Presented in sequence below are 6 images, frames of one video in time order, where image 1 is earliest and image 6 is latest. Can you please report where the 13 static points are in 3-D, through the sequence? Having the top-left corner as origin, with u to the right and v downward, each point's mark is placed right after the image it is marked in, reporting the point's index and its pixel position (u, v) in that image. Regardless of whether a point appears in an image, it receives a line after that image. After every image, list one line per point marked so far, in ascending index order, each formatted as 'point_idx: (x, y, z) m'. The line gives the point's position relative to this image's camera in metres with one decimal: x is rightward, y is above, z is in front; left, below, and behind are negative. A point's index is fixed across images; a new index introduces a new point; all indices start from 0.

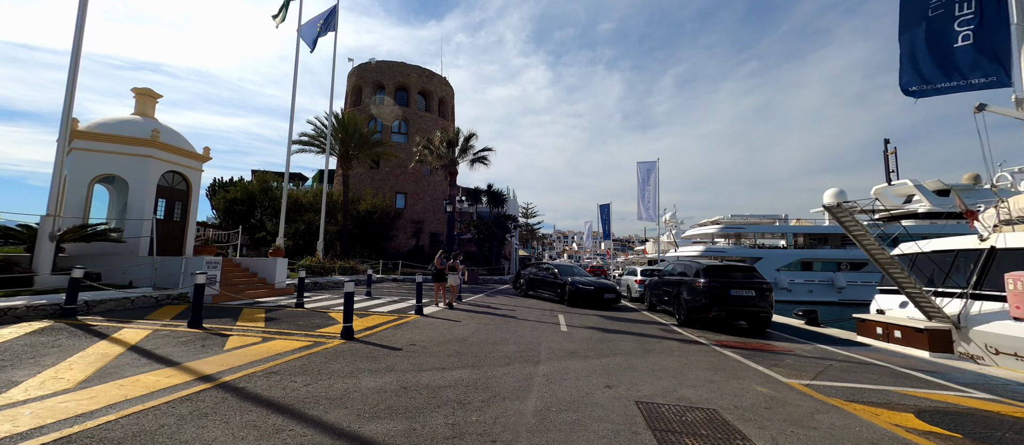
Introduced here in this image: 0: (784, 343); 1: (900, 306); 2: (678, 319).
0: (+6.1, -2.7, +8.8) m
1: (+14.6, -3.2, +14.8) m
2: (+4.8, -2.8, +11.1) m
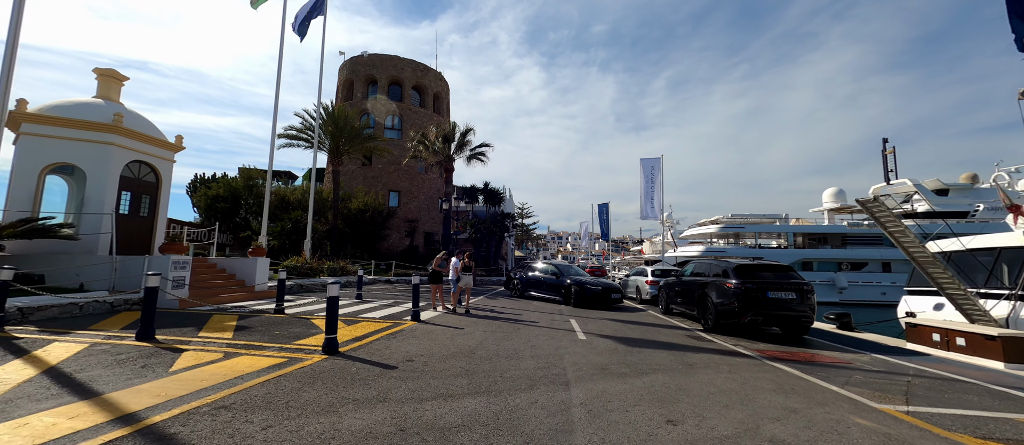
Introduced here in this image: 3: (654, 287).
0: (+6.4, -2.6, +7.8) m
1: (+14.7, -3.0, +13.8) m
2: (+5.0, -2.6, +10.1) m
3: (+5.9, -2.6, +16.1) m
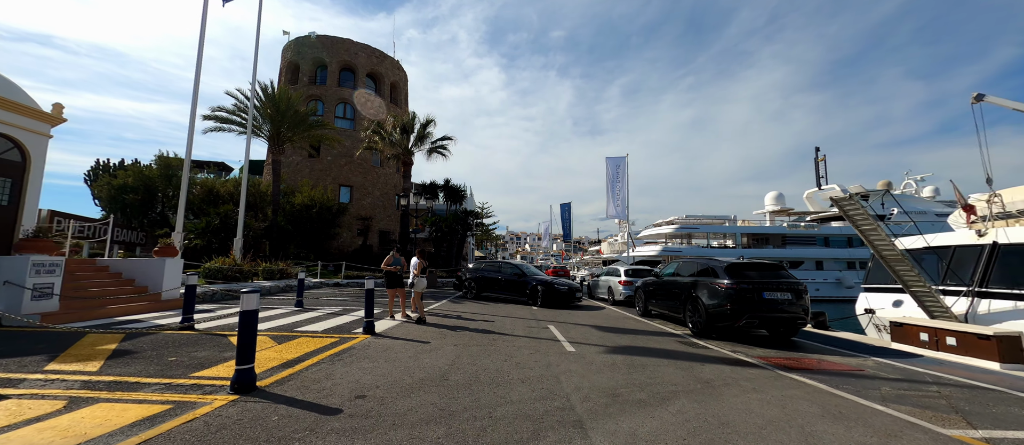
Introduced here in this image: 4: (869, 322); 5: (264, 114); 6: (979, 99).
0: (+5.9, -2.5, +7.2) m
1: (+13.6, -3.0, +14.1) m
2: (+4.3, -2.5, +9.3) m
3: (+4.5, -2.5, +15.4) m
4: (+13.3, -3.7, +14.7) m
5: (-11.2, +5.0, +17.7) m
6: (+14.9, +3.9, +12.6) m
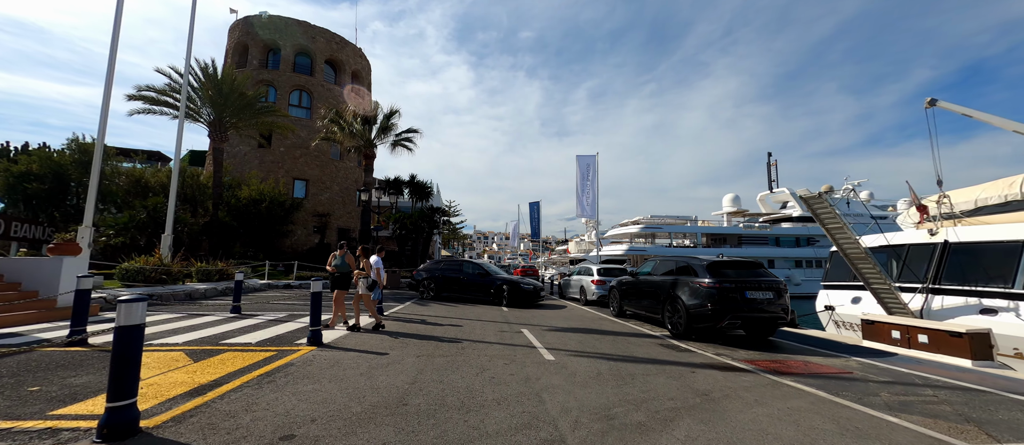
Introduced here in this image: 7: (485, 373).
0: (+5.4, -2.4, +6.9) m
1: (+12.5, -2.9, +14.5) m
2: (+3.6, -2.4, +8.9) m
3: (+3.4, -2.4, +14.9) m
4: (+12.1, -3.7, +15.1) m
5: (-12.5, +5.2, +16.0) m
6: (+14.0, +4.0, +13.1) m
7: (-0.3, -1.8, +4.8) m
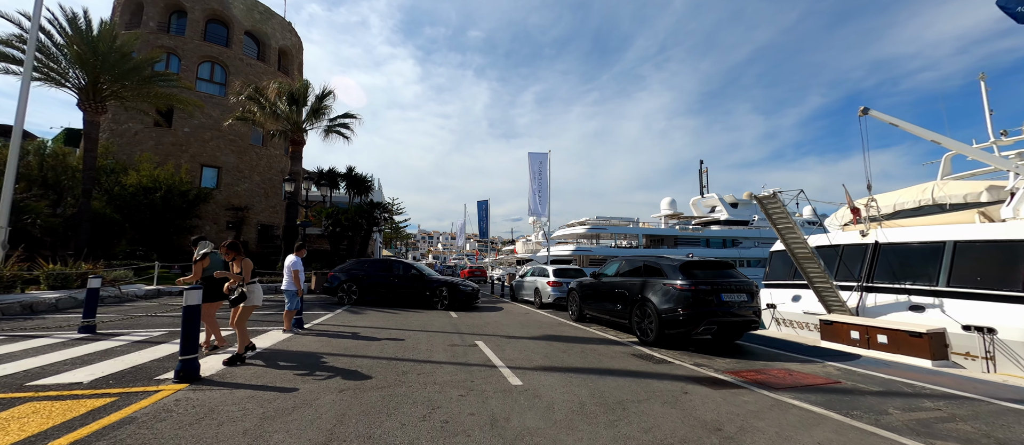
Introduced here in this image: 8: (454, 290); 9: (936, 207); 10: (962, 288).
0: (+4.7, -2.4, +6.4) m
1: (+10.6, -3.0, +14.9) m
2: (+2.6, -2.3, +8.1) m
3: (+1.5, -2.3, +14.1) m
4: (+10.1, -3.7, +15.4) m
5: (-14.2, +5.4, +12.8) m
6: (+12.4, +3.9, +13.7) m
7: (-0.7, -1.7, +3.5) m
8: (-1.9, -2.3, +13.6) m
9: (+15.4, +0.6, +14.3) m
10: (+11.8, -1.7, +10.4) m
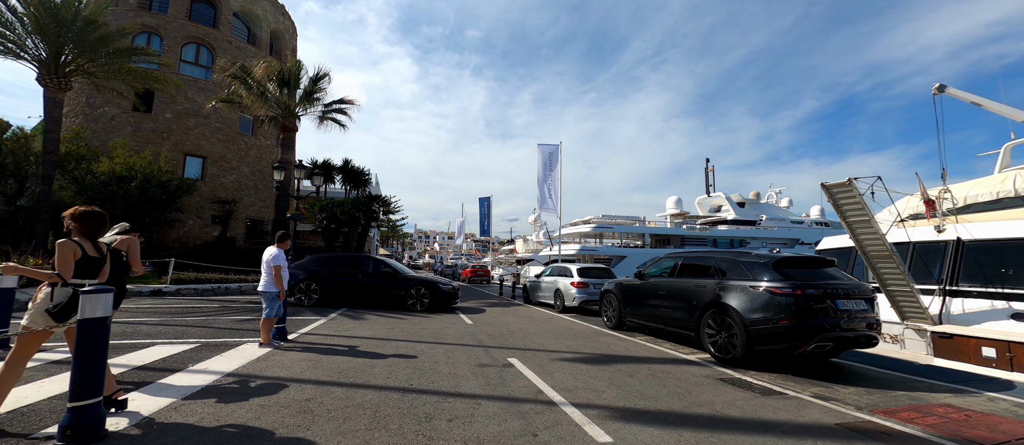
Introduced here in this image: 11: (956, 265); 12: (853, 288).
0: (+5.4, -2.1, +4.6) m
1: (+11.3, -2.8, +13.1) m
2: (+3.3, -2.1, +6.3) m
3: (+2.2, -2.1, +12.3) m
4: (+10.8, -3.5, +13.6) m
5: (-13.5, +5.7, +11.0) m
6: (+13.1, +4.1, +12.0) m
7: (0.0, -1.4, +1.8) m
8: (-1.2, -2.1, +11.8) m
9: (+16.1, +0.7, +12.6) m
10: (+12.5, -1.5, +8.6) m
11: (+12.4, -1.2, +11.0) m
12: (+5.1, -1.0, +6.0) m
